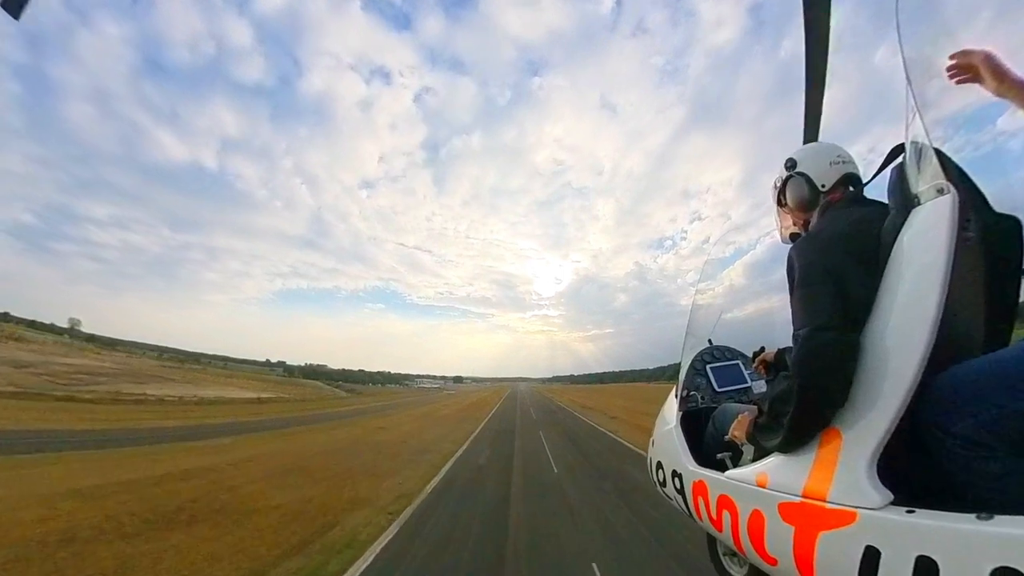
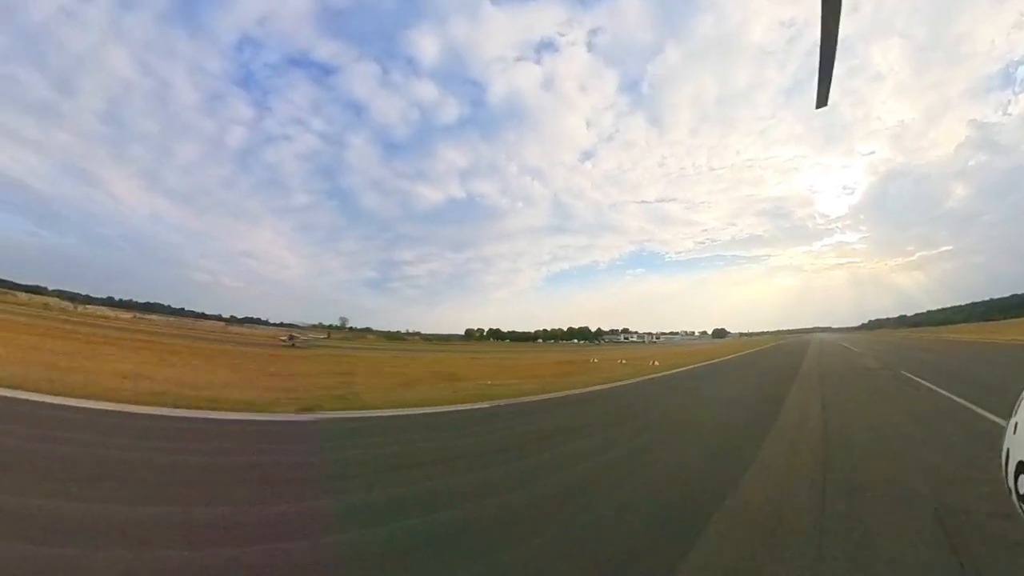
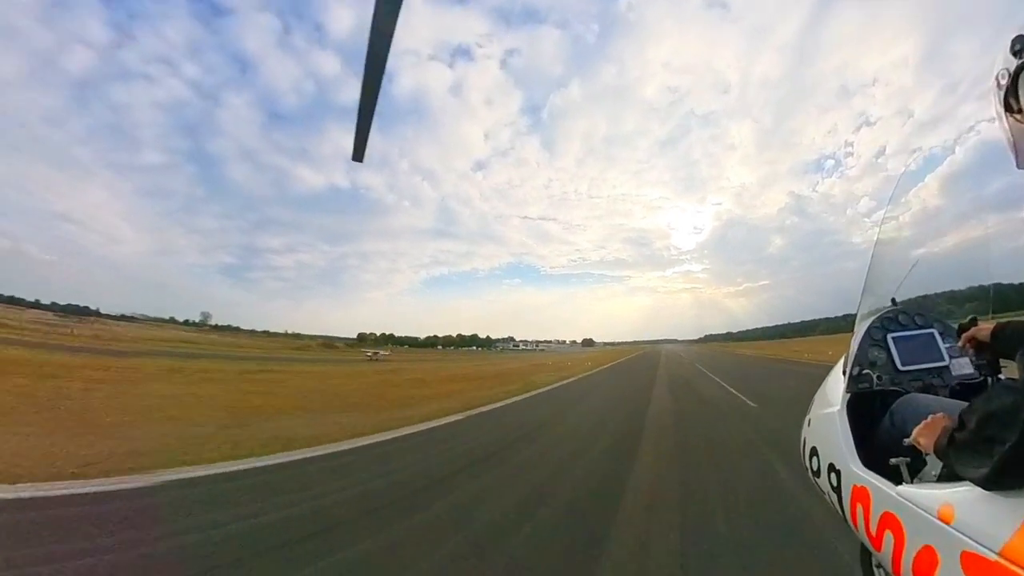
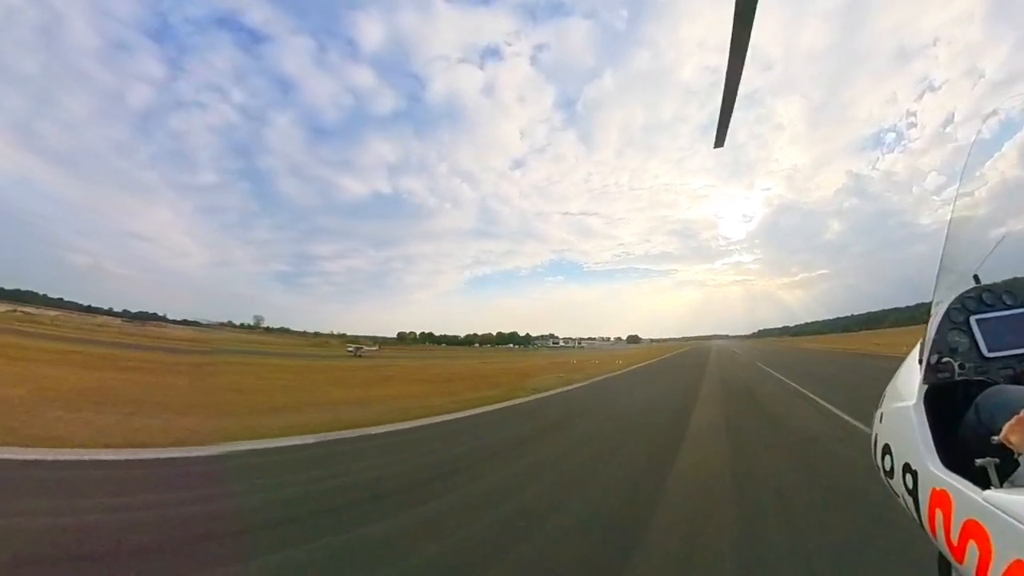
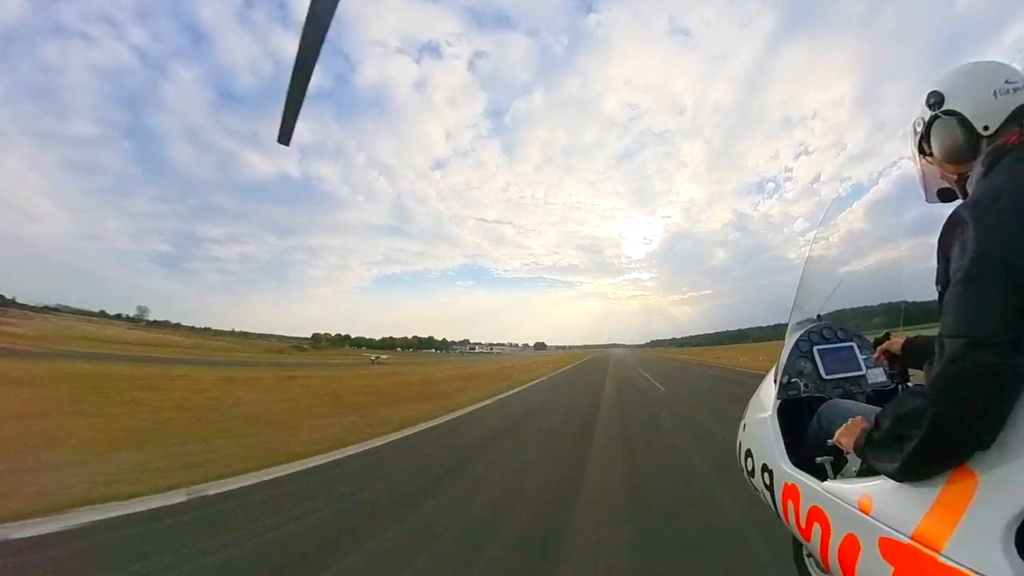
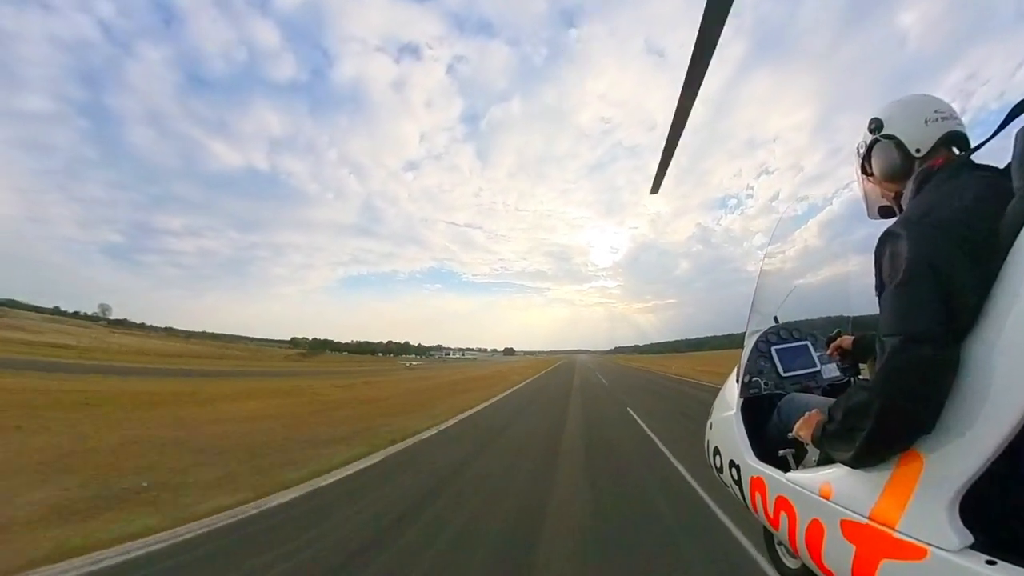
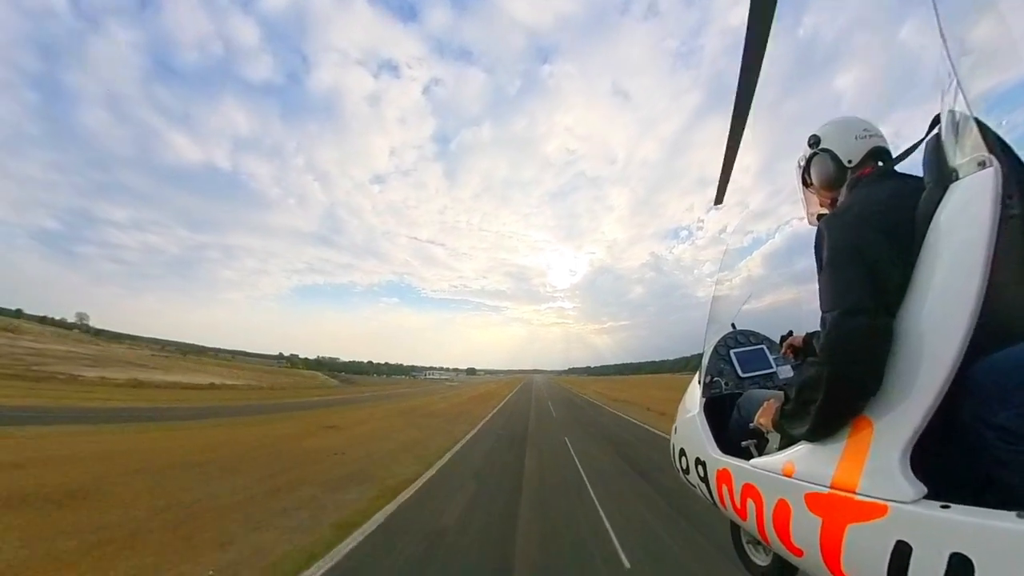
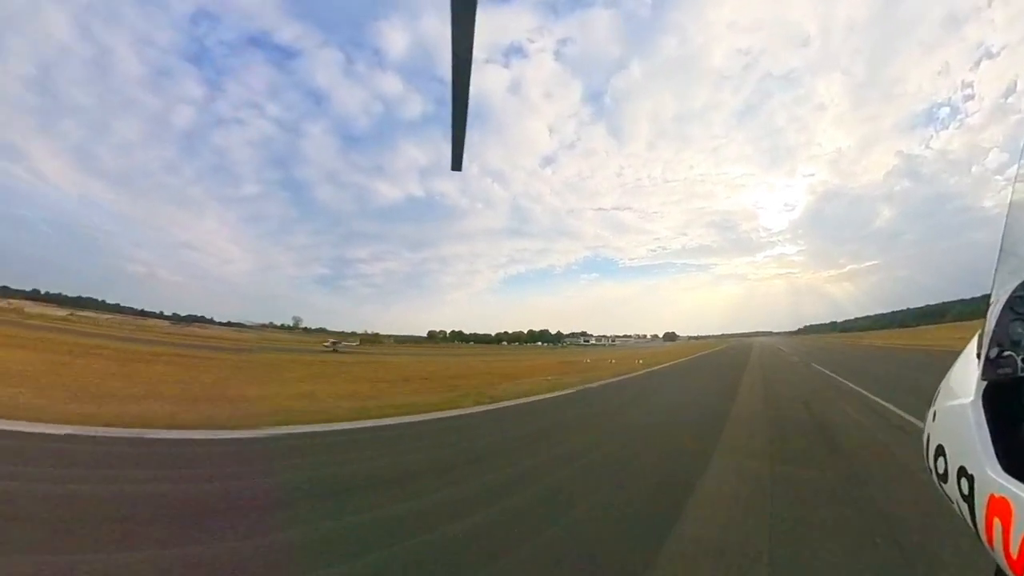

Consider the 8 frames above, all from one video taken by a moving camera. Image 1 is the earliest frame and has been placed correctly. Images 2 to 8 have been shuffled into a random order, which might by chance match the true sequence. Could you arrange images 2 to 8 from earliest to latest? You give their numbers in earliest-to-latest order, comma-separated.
7, 6, 5, 3, 4, 8, 2
